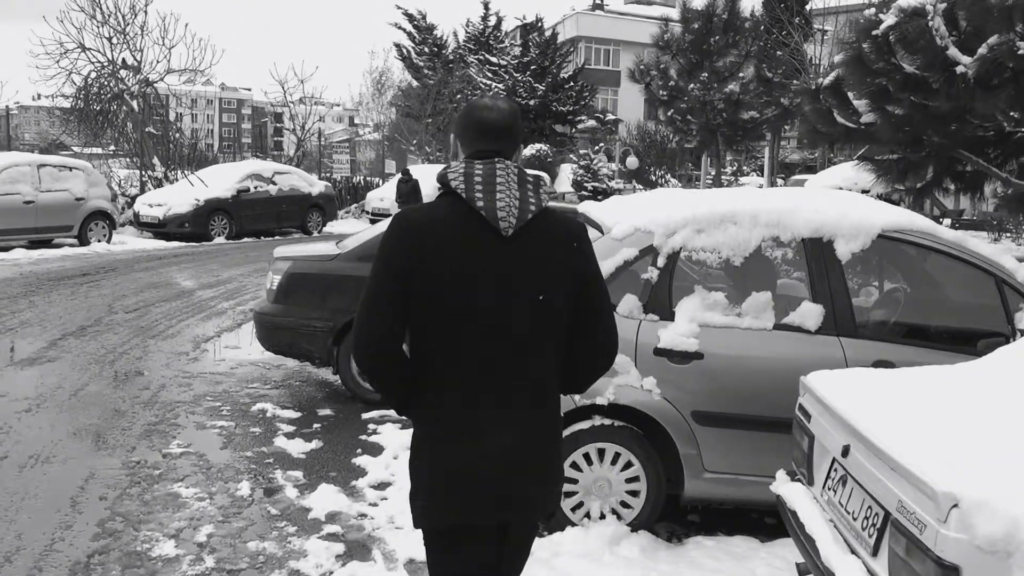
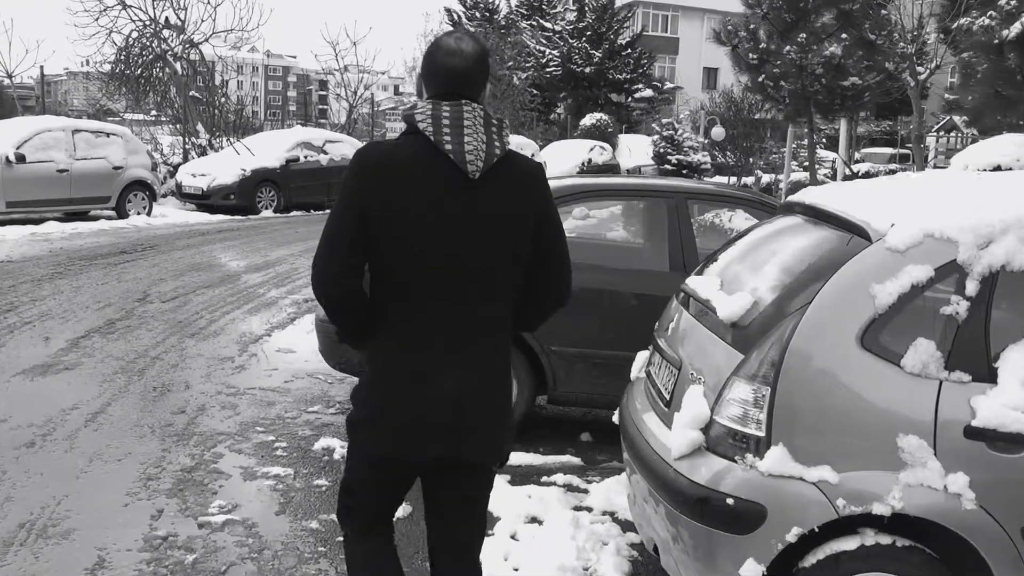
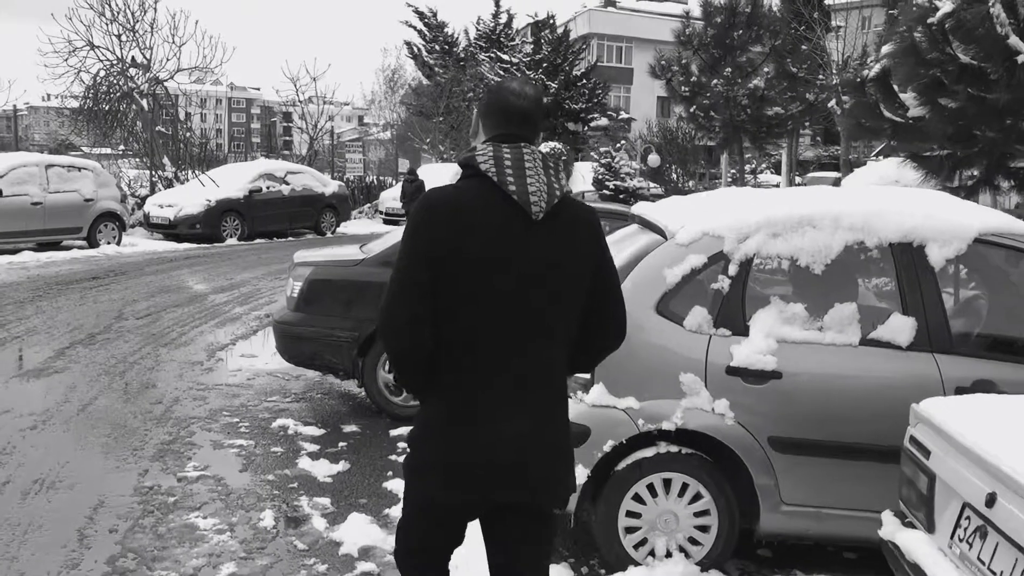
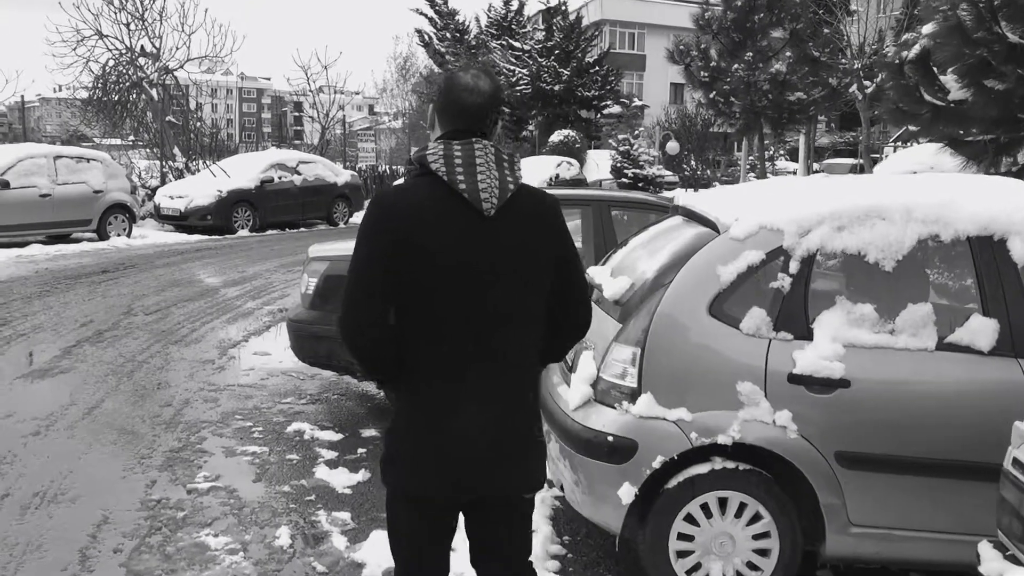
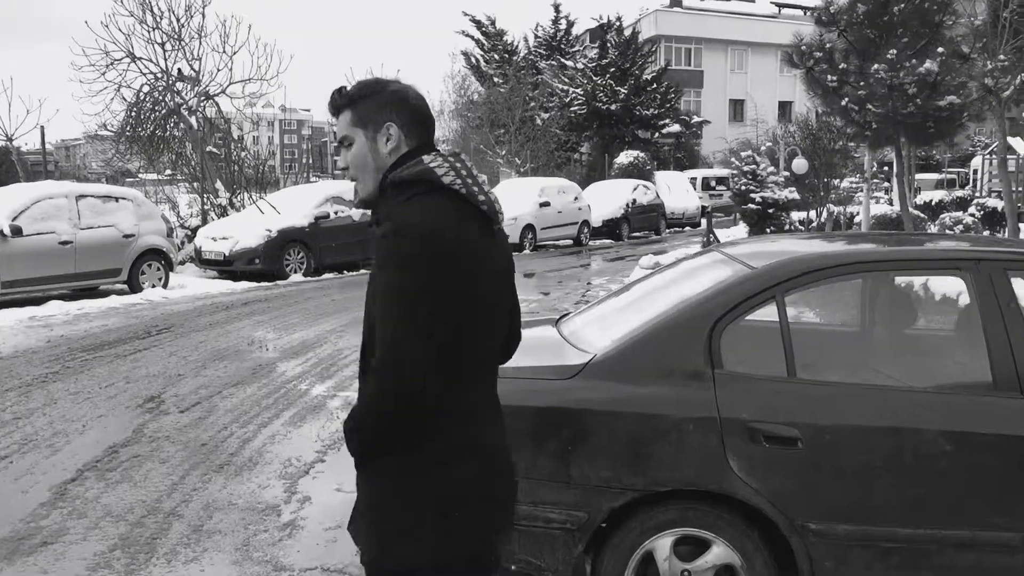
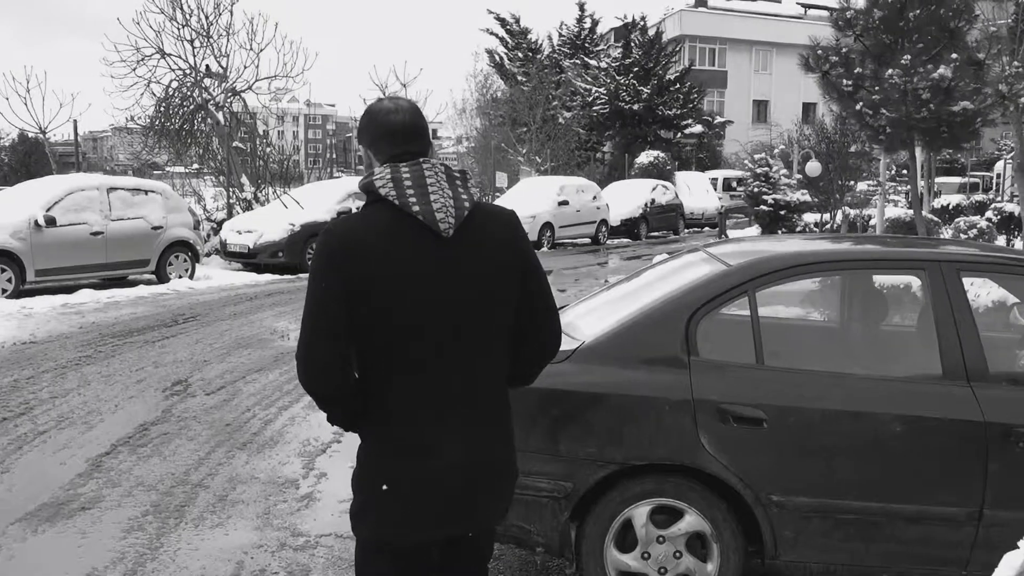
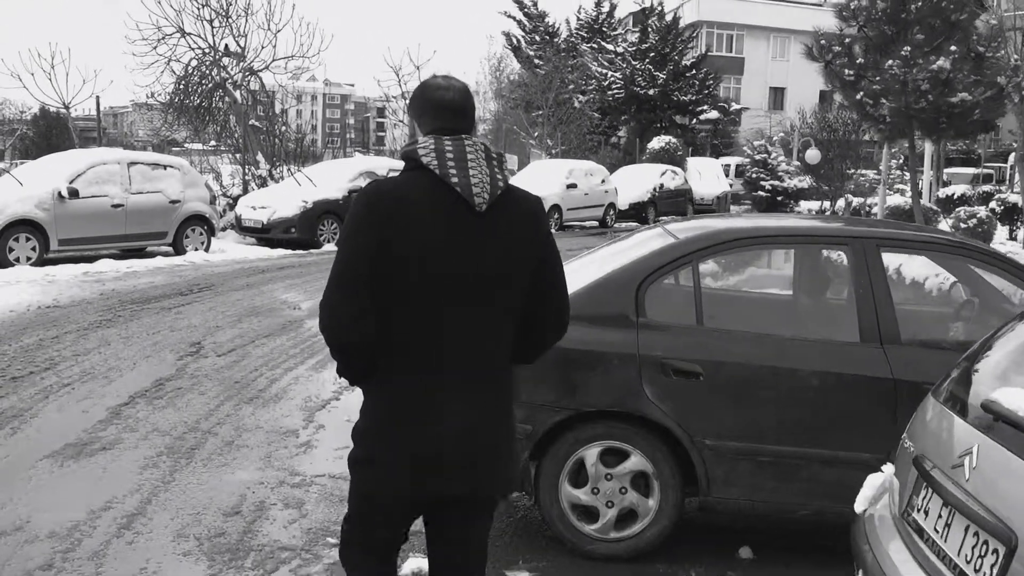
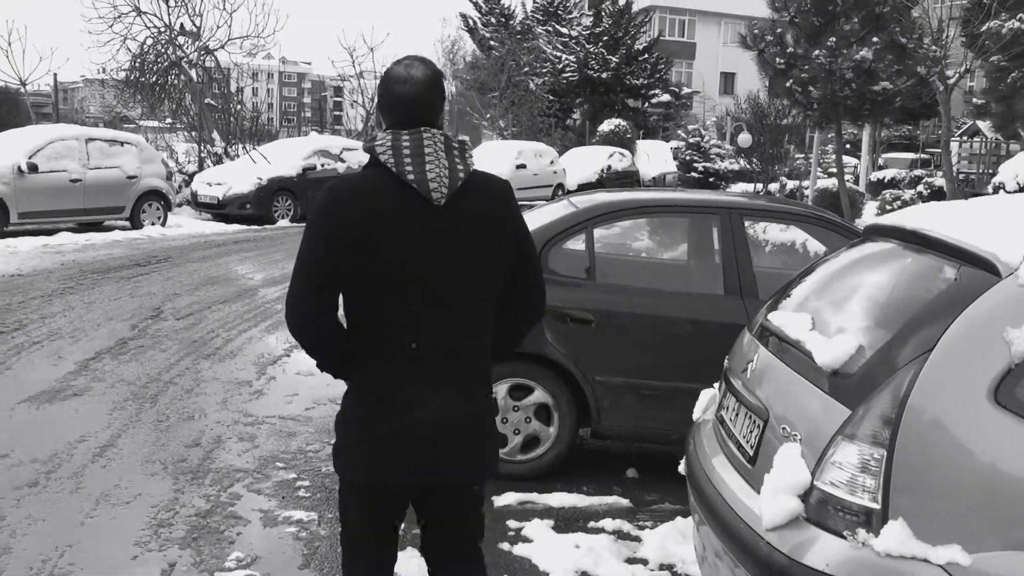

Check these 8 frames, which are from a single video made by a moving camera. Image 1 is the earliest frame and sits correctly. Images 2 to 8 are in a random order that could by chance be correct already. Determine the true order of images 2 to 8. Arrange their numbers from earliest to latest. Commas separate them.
3, 4, 2, 8, 7, 6, 5
